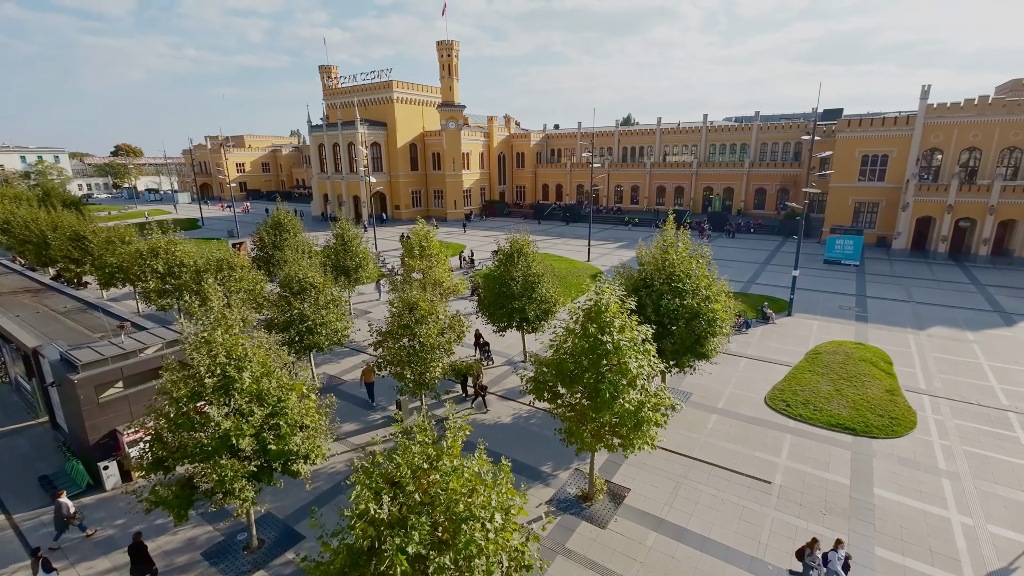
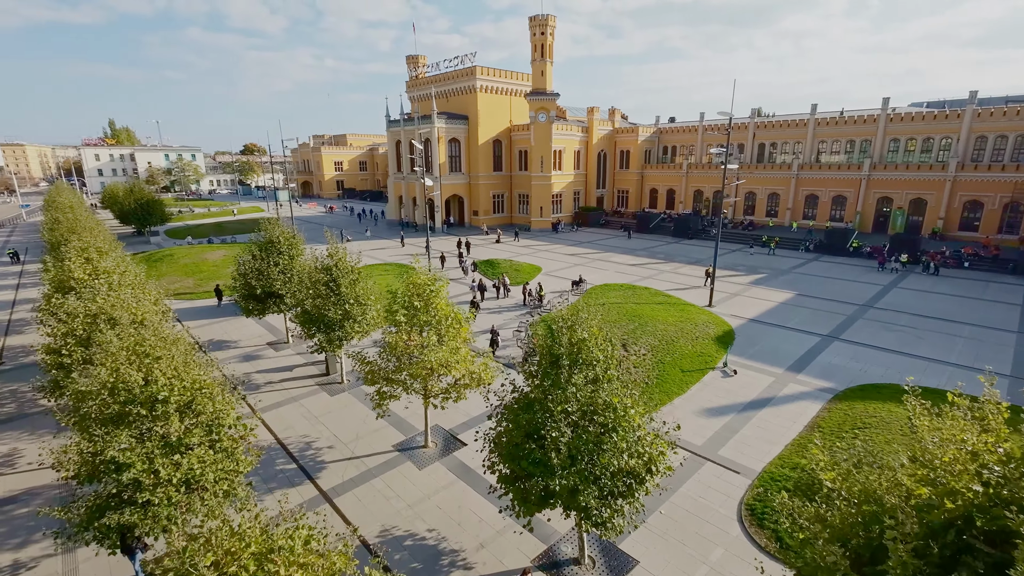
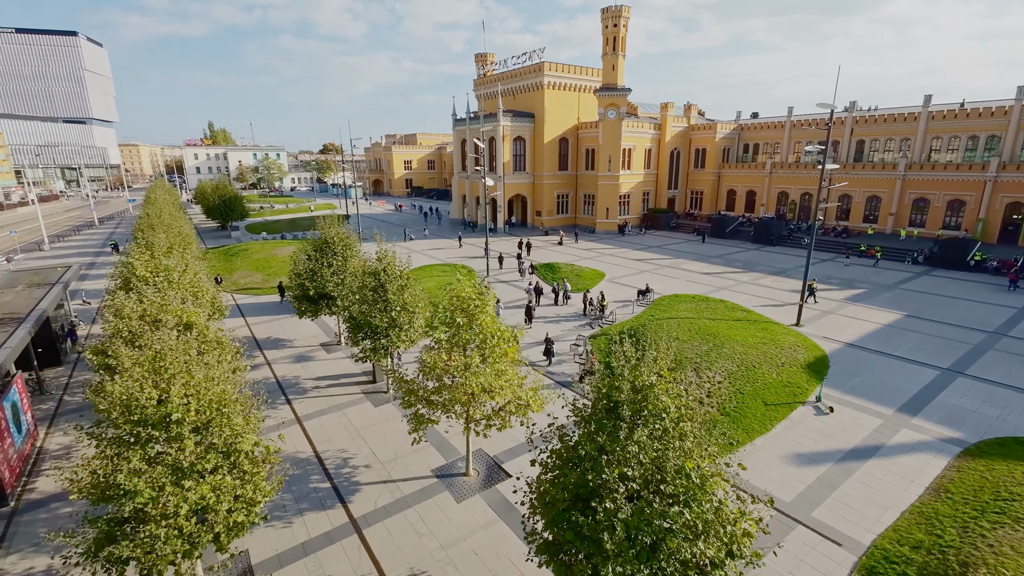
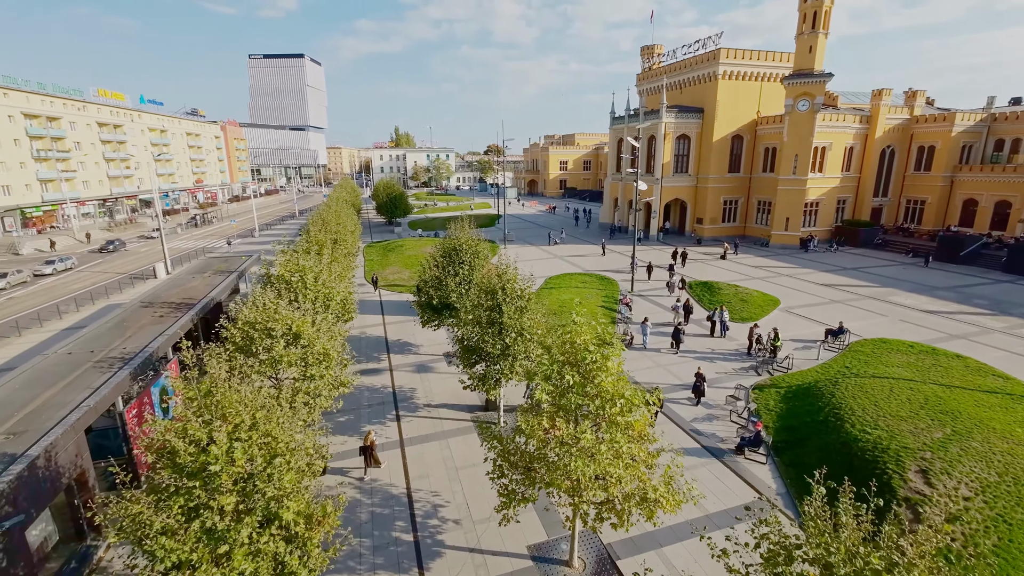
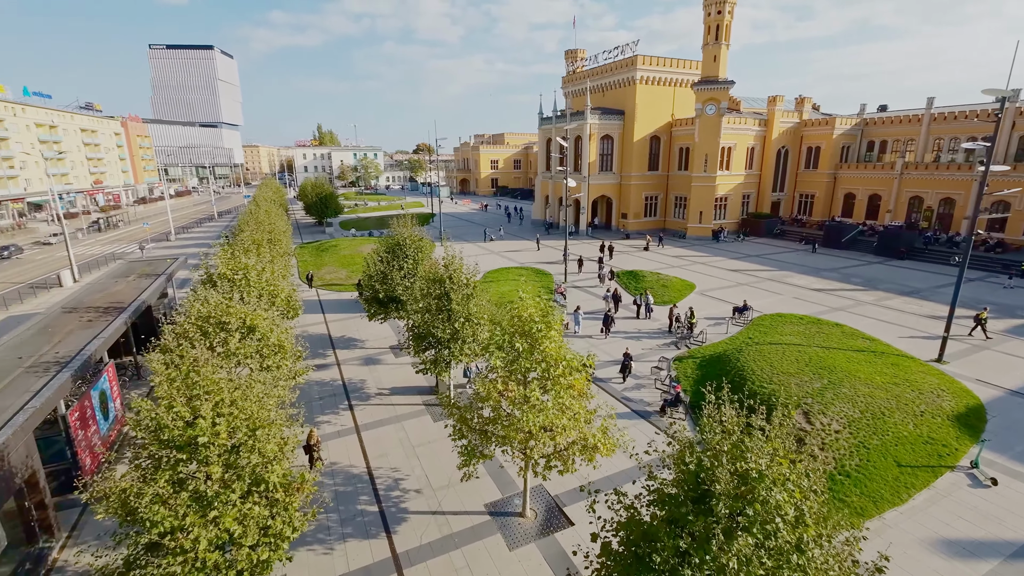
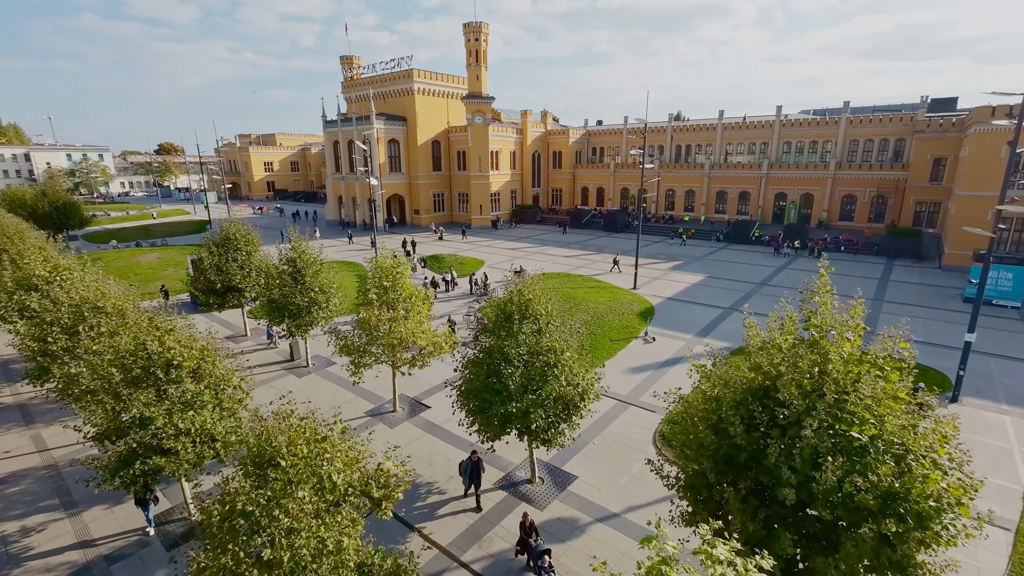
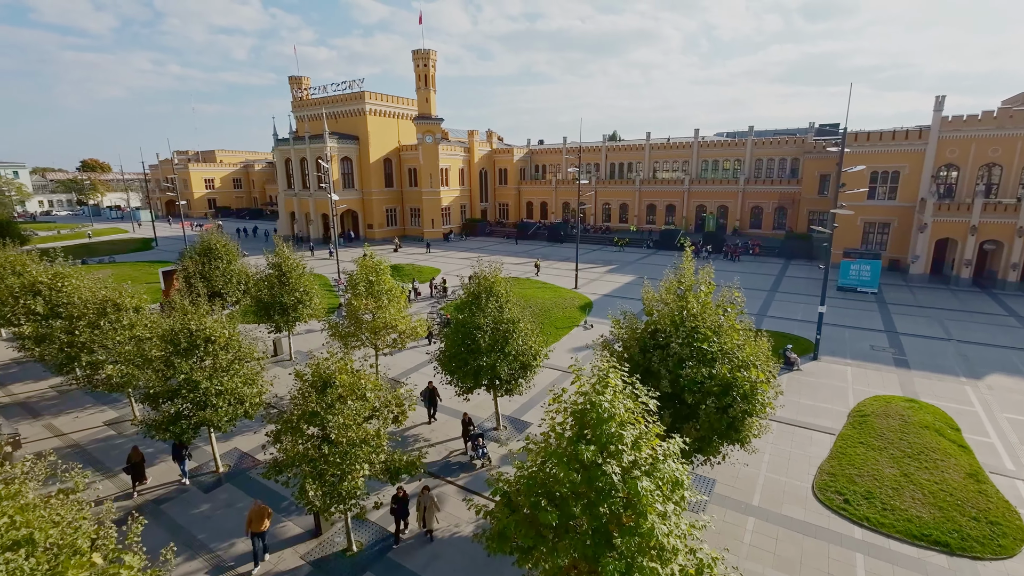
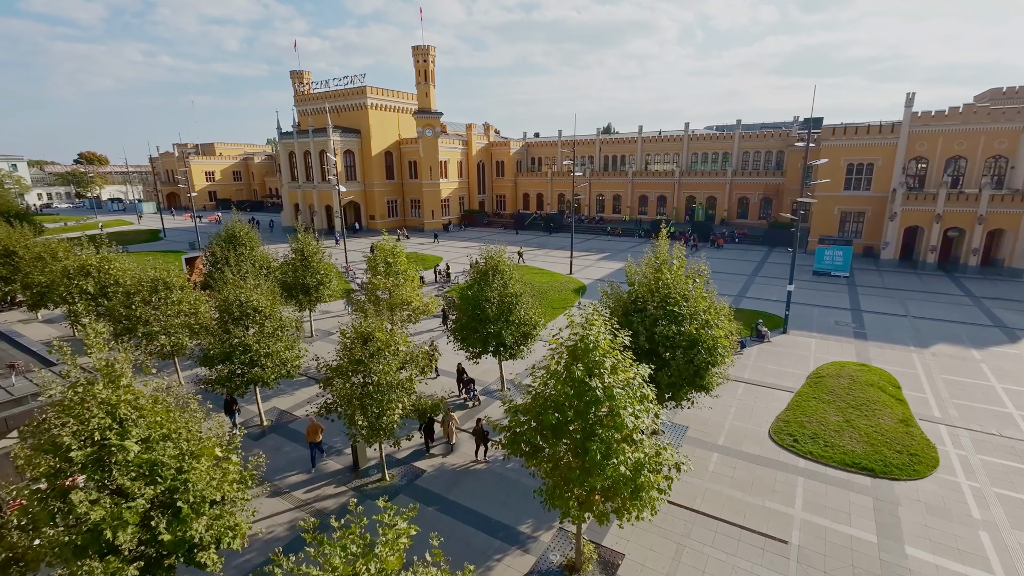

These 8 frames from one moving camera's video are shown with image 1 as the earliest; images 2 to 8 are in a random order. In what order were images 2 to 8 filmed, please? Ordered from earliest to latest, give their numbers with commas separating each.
8, 7, 6, 2, 3, 5, 4
